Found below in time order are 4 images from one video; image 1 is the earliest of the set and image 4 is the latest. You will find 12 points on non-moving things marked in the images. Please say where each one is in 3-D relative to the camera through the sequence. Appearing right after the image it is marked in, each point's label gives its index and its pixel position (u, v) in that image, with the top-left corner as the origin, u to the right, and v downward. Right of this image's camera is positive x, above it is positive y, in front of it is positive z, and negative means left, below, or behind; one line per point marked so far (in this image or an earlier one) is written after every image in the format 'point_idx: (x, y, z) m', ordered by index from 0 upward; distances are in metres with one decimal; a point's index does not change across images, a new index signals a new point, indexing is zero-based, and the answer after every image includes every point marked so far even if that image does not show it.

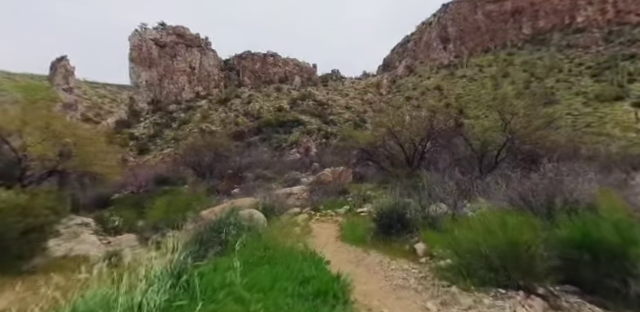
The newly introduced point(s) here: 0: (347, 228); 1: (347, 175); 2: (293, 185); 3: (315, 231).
0: (+0.6, -1.6, +7.2) m
1: (+1.3, -1.0, +15.7) m
2: (-1.3, -1.5, +15.7) m
3: (-0.1, -1.8, +7.4) m
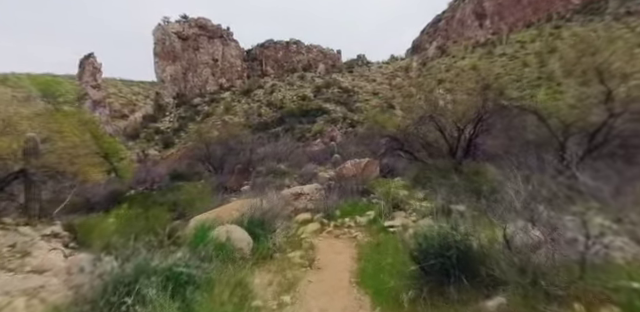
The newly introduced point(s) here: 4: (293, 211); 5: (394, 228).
0: (+0.7, -1.5, +4.7) m
1: (+2.2, -0.5, +13.1) m
2: (-0.4, -1.1, +13.4) m
3: (0.0, -1.6, +5.0) m
4: (-0.8, -1.6, +8.8) m
5: (+1.3, -1.3, +5.6) m
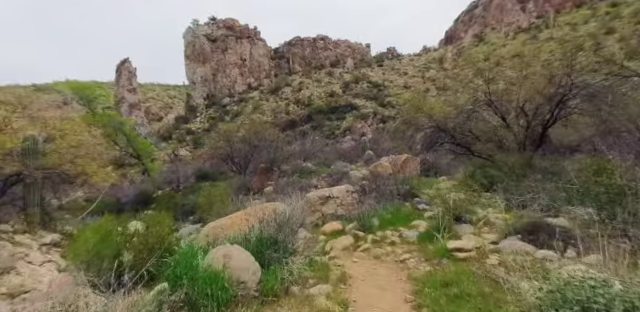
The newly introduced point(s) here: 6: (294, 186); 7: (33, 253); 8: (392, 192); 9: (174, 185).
0: (+1.1, -1.4, +3.0) m
1: (+3.3, -0.4, +11.2) m
2: (+0.7, -0.9, +11.7) m
3: (+0.4, -1.6, +3.4) m
4: (0.0, -1.5, +7.2) m
5: (+1.8, -1.2, +3.9) m
6: (-1.0, -1.1, +11.5) m
7: (-6.1, -2.1, +6.7) m
8: (+1.9, -0.9, +8.3) m
9: (-9.1, -1.9, +19.5) m
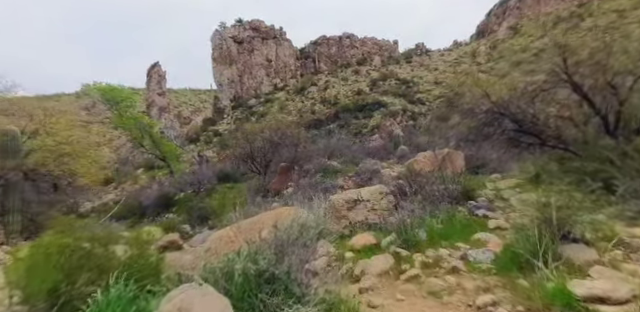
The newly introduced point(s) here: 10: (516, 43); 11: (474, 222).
0: (+1.2, -1.2, +1.3) m
1: (+4.1, -0.2, +9.3) m
2: (+1.6, -0.8, +10.0) m
3: (+0.5, -1.4, +1.7) m
4: (+0.5, -1.3, +5.6) m
5: (+1.9, -1.0, +2.1) m
6: (-0.1, -1.0, +10.0) m
7: (-5.7, -2.0, +5.6) m
8: (+2.4, -0.8, +6.5) m
9: (-7.6, -1.9, +18.6) m
10: (+12.4, +7.2, +19.7) m
11: (+2.5, -1.0, +5.2) m
